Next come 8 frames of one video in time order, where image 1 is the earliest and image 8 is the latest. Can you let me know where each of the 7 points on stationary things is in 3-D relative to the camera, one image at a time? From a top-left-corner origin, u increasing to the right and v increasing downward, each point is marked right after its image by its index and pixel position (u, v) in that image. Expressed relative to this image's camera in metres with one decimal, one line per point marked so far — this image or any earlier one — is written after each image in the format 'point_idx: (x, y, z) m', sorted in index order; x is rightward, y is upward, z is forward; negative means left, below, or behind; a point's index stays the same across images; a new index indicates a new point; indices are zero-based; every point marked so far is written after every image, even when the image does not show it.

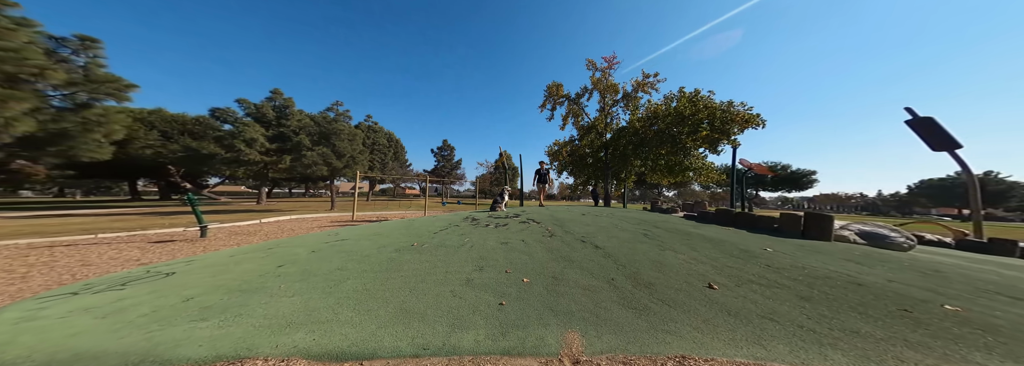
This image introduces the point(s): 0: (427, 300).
0: (-0.9, -1.2, +2.4) m
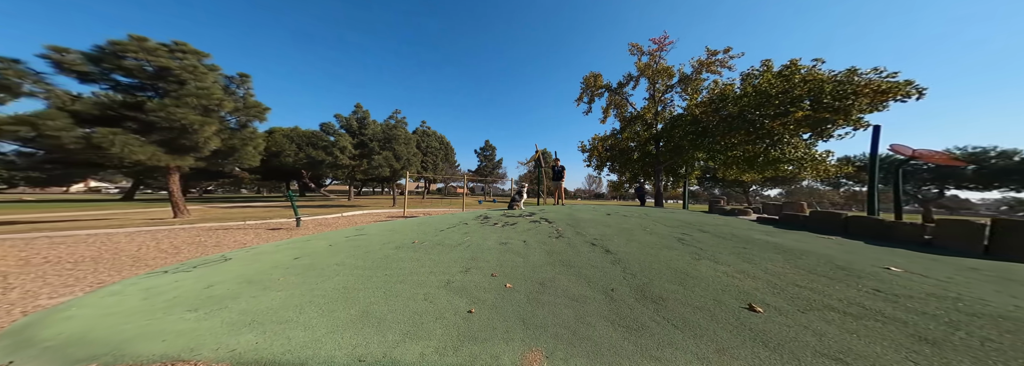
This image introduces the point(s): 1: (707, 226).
0: (-1.2, -1.2, +2.2) m
1: (+4.0, -0.7, +4.5) m
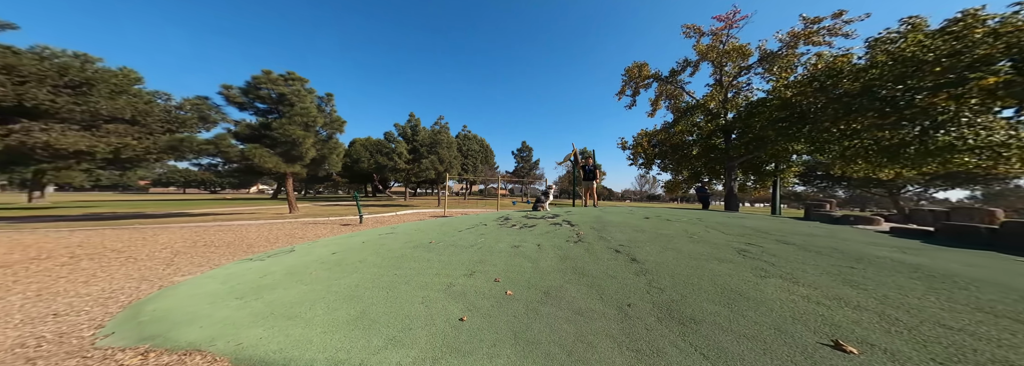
0: (-1.2, -1.2, +2.2) m
1: (+4.3, -0.7, +3.5) m
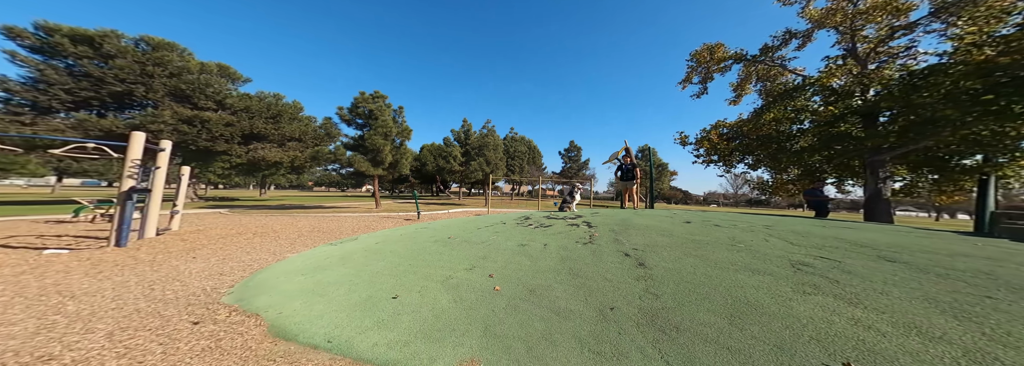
0: (-1.2, -1.1, +2.4) m
1: (+4.4, -0.6, +2.5) m
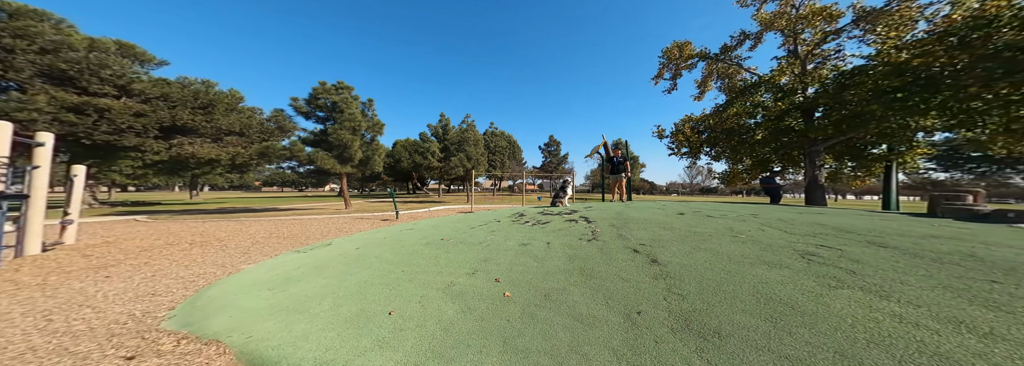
0: (-1.2, -1.1, +2.1) m
1: (+4.4, -0.5, +2.8) m
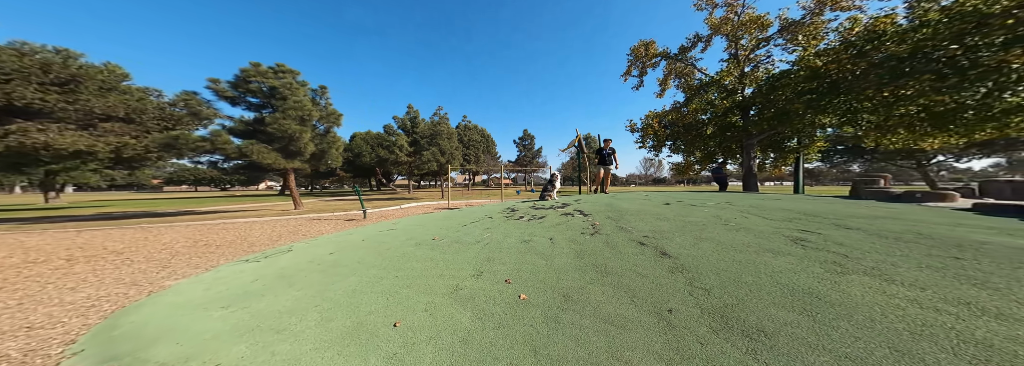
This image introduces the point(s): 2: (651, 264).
0: (-1.0, -1.1, +1.9) m
1: (+4.4, -0.4, +3.2) m
2: (+1.2, -0.7, +1.9) m
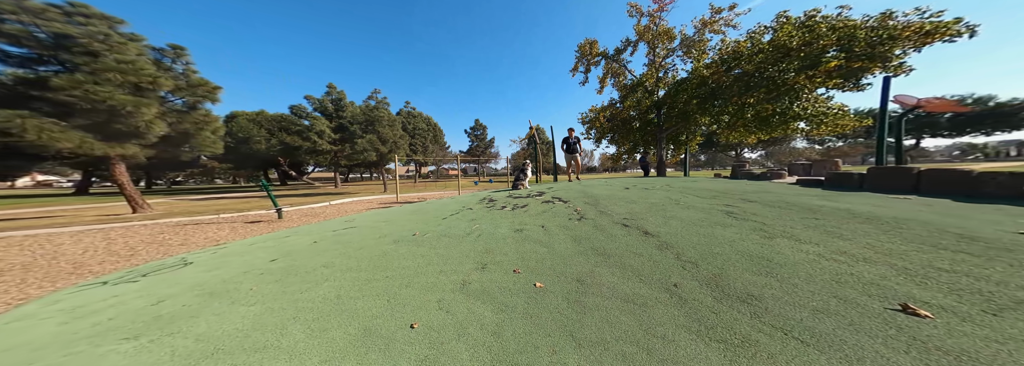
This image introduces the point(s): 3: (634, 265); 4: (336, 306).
0: (-0.9, -1.1, +1.8) m
1: (+4.2, -0.1, +4.2) m
2: (+1.3, -0.6, +2.2) m
3: (+1.1, -0.7, +1.9) m
4: (-1.5, -1.1, +1.9) m
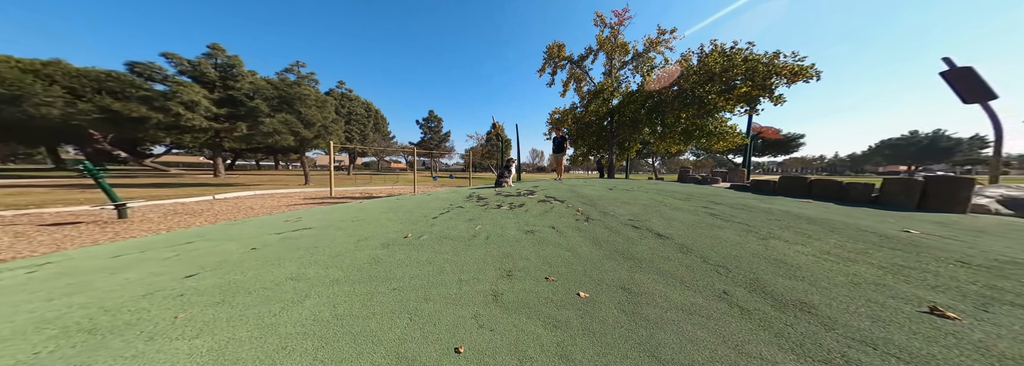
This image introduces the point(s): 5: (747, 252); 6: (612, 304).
0: (-0.5, -1.0, +1.5) m
1: (+4.0, -0.2, +4.8) m
2: (+1.5, -0.6, +2.3) m
3: (+1.4, -0.7, +2.0) m
4: (-1.2, -1.1, +1.5) m
5: (+2.1, -0.6, +2.1) m
6: (+0.8, -0.9, +1.8) m
